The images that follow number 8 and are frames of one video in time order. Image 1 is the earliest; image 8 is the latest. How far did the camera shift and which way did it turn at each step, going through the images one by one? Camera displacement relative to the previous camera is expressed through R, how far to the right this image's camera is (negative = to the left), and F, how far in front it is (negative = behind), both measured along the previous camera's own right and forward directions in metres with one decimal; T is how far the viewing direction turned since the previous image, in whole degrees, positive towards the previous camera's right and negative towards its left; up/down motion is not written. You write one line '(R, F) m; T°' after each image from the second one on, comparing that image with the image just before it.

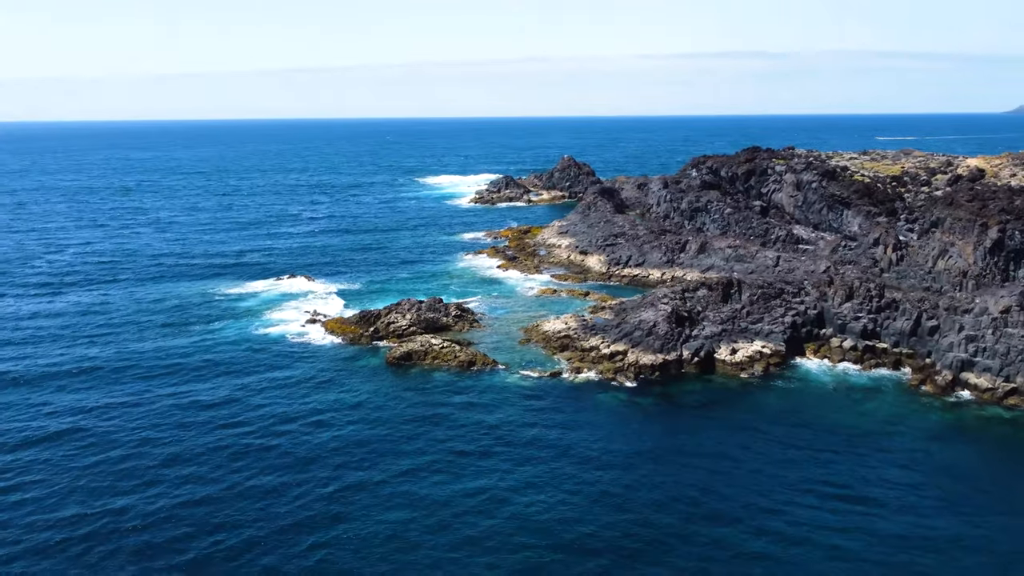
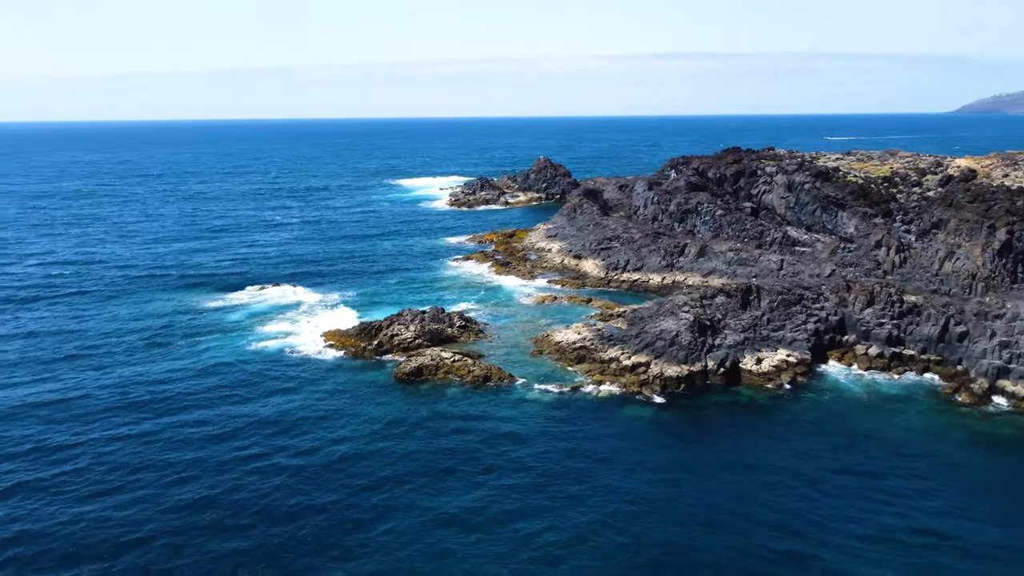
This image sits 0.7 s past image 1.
(-2.6, +2.0) m; +3°
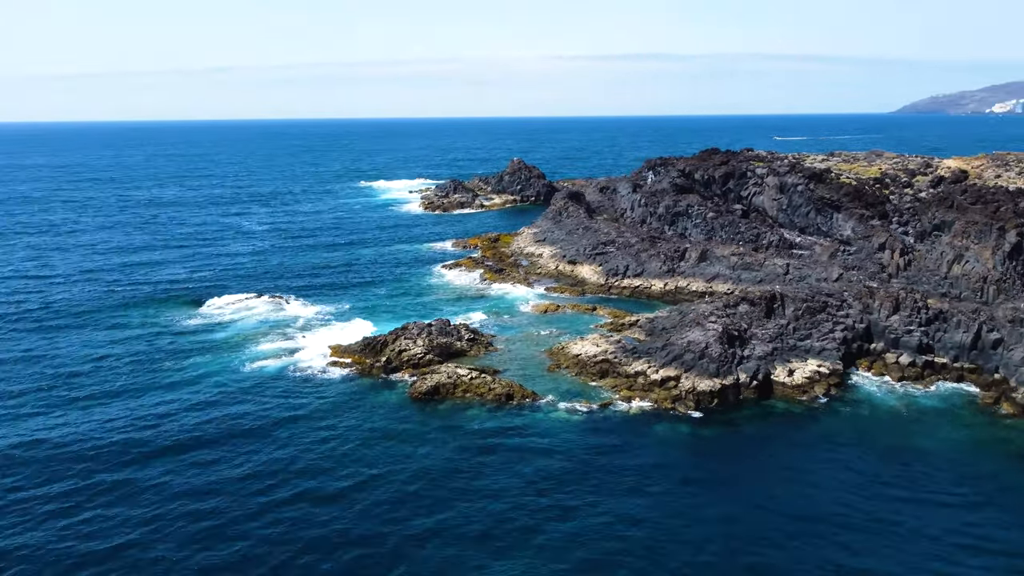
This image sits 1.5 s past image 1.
(-2.9, +2.2) m; +3°
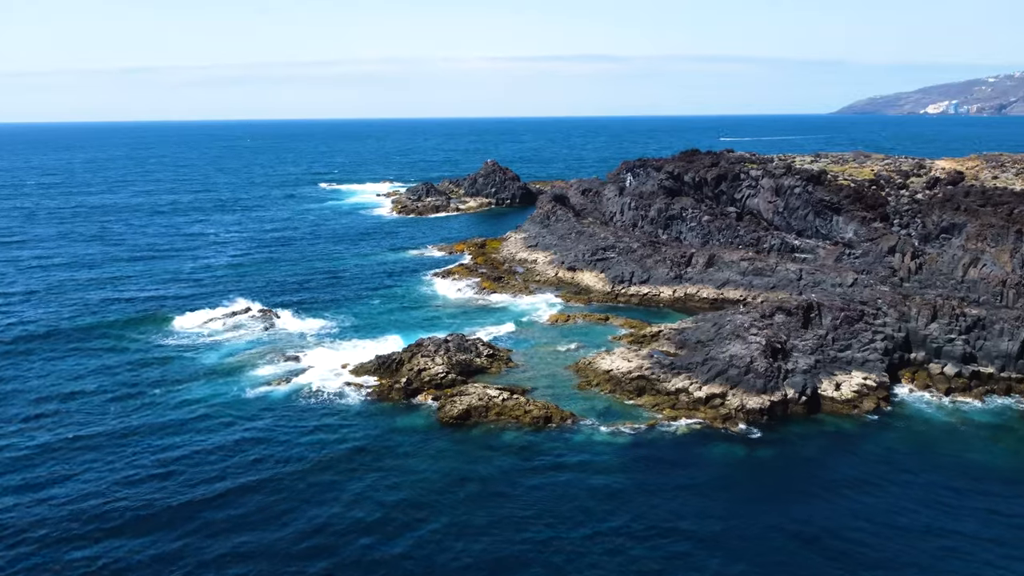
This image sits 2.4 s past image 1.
(-3.4, +2.5) m; +4°
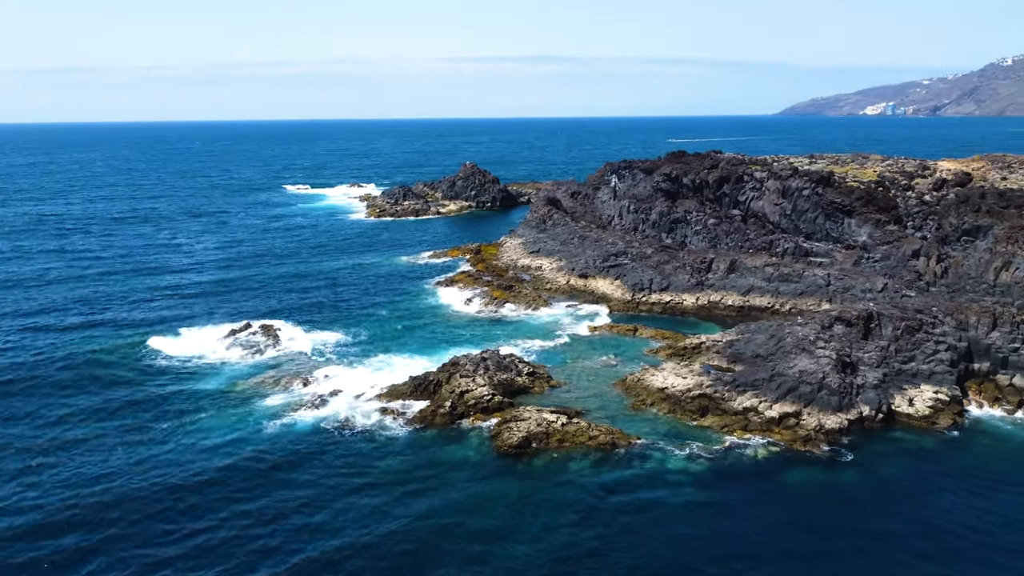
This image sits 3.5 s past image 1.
(-4.0, +2.8) m; +4°
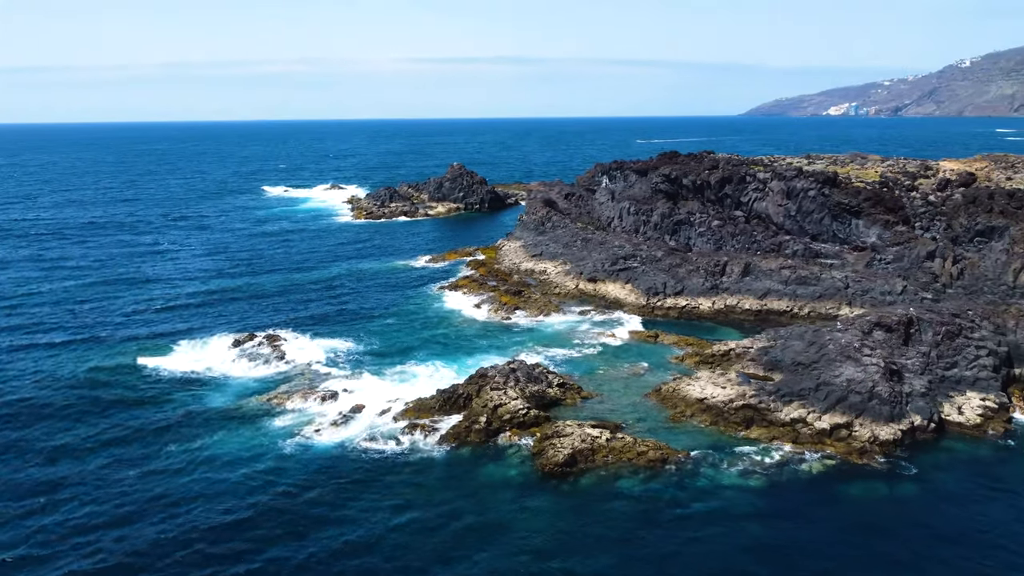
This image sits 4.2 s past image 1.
(-2.5, +1.6) m; +2°
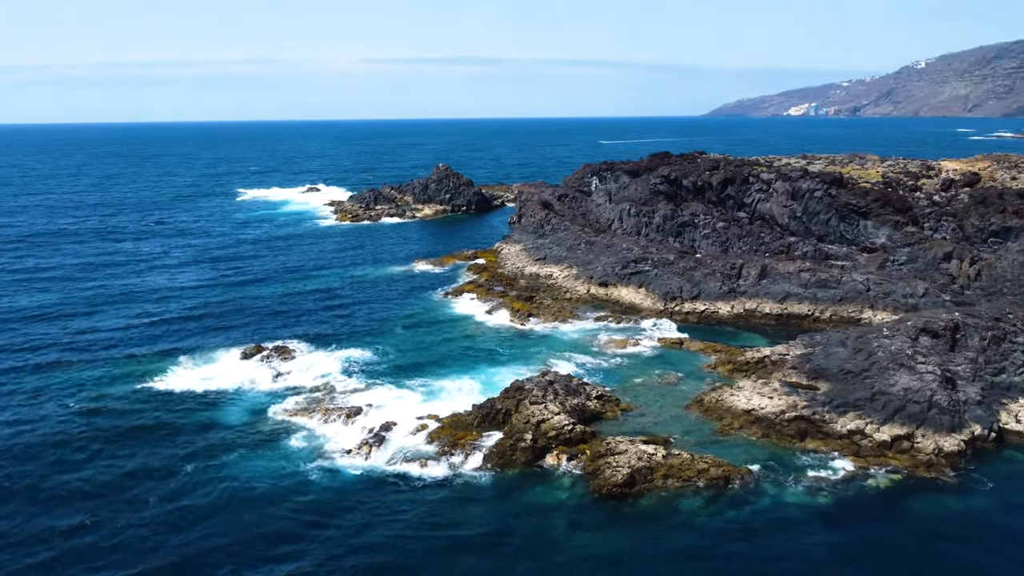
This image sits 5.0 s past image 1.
(-2.8, +1.7) m; +2°
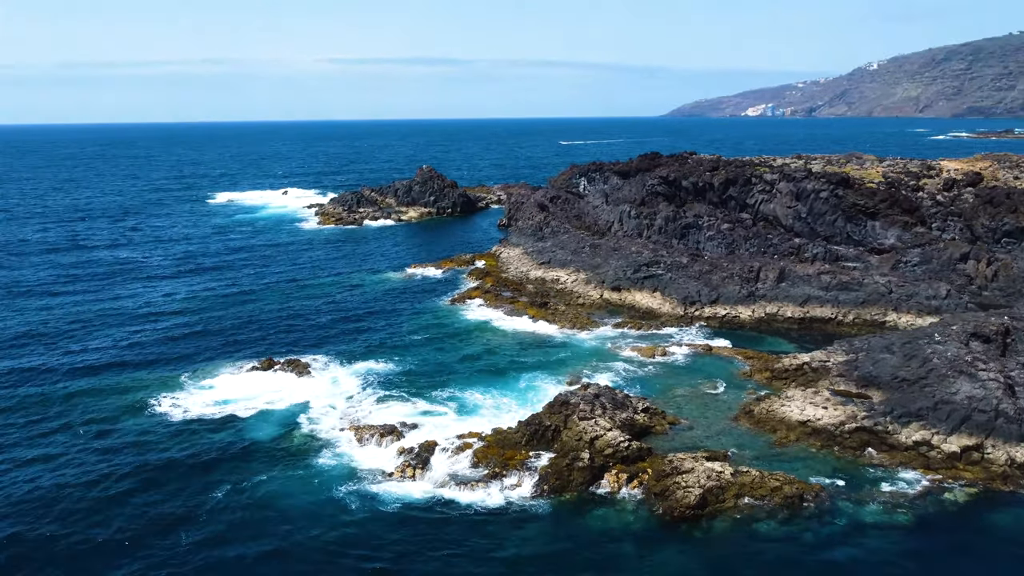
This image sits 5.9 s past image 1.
(-3.1, +1.8) m; +3°
